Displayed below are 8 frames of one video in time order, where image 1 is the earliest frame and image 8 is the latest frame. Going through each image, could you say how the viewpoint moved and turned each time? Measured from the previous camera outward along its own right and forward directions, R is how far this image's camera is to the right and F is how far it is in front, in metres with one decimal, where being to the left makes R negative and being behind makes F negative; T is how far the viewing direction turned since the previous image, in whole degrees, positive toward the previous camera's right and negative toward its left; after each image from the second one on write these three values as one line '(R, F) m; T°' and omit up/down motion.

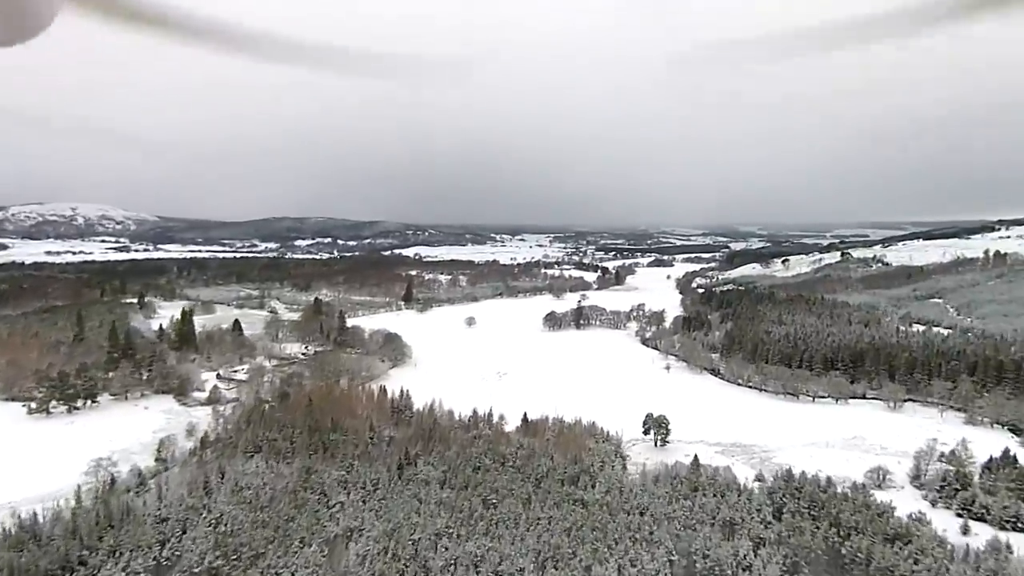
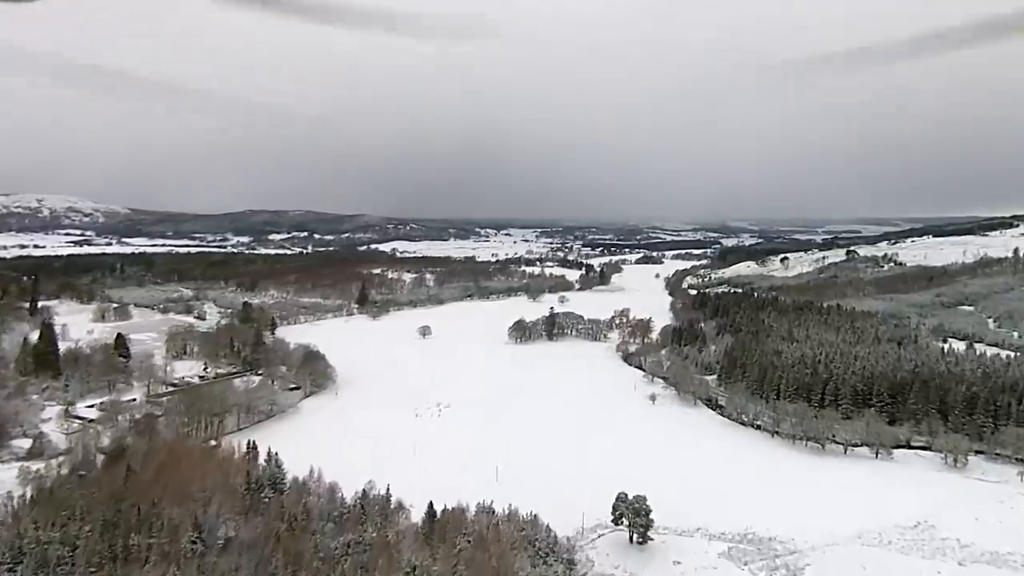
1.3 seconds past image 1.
(+2.1, +7.5) m; +1°
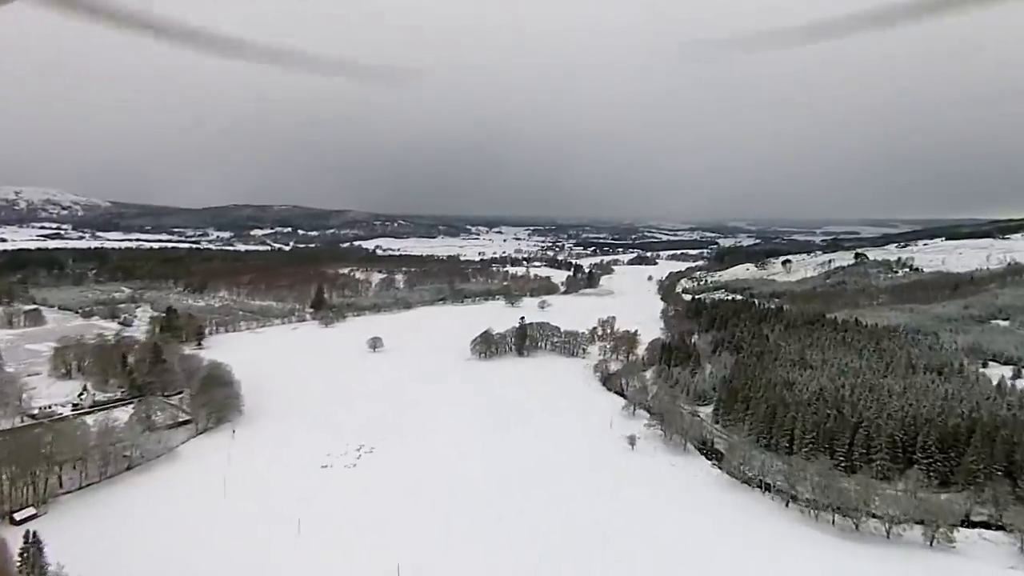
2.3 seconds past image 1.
(+1.9, +5.9) m; 0°
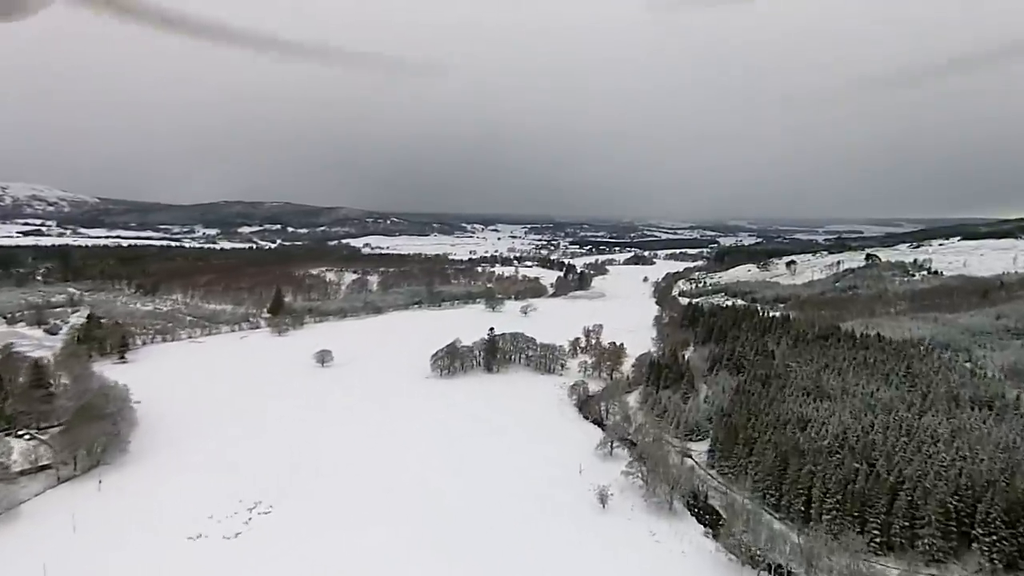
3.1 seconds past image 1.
(+1.7, +4.8) m; 0°
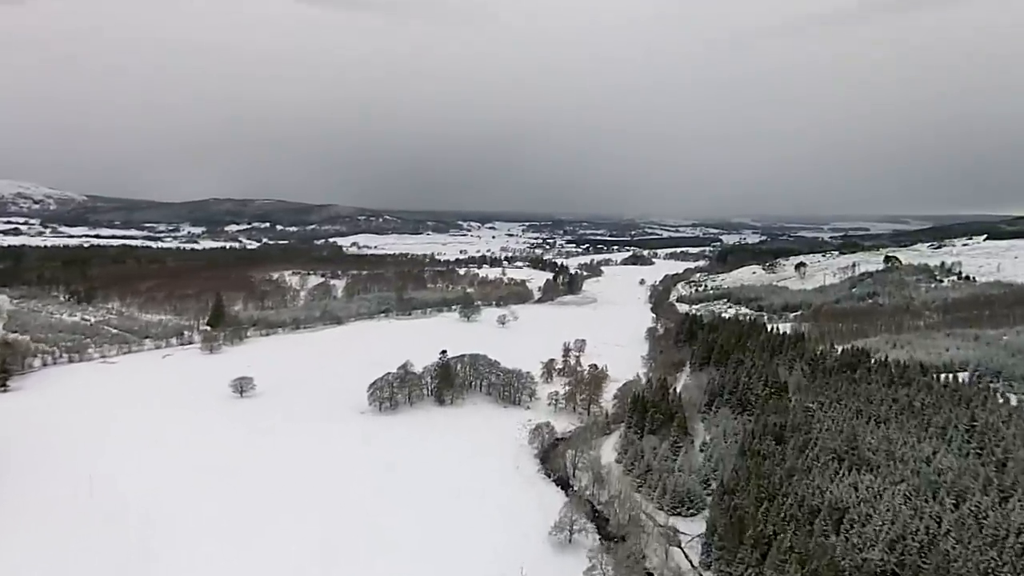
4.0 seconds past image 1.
(+2.0, +5.7) m; 0°
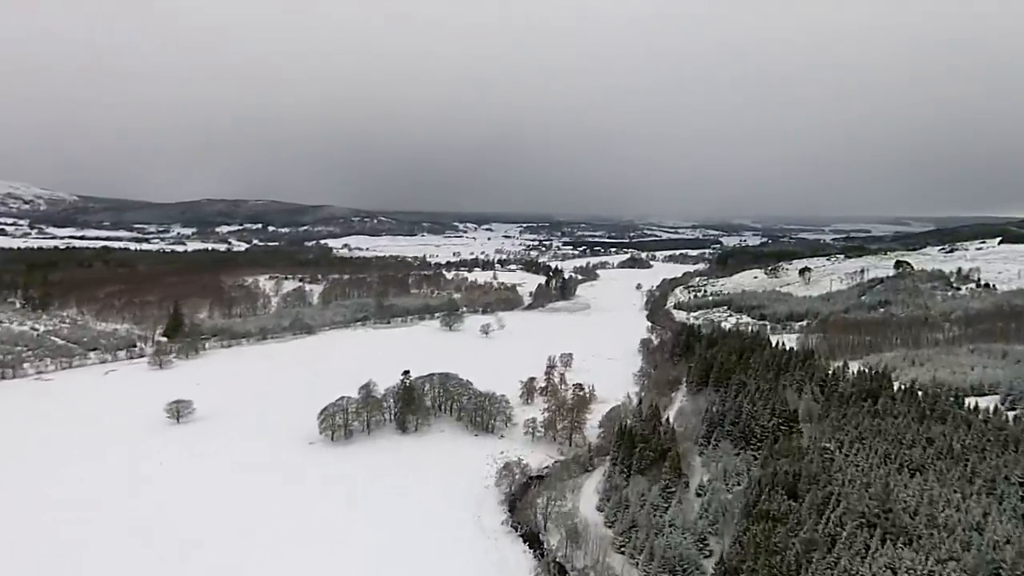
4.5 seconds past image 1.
(+1.1, +3.2) m; 0°
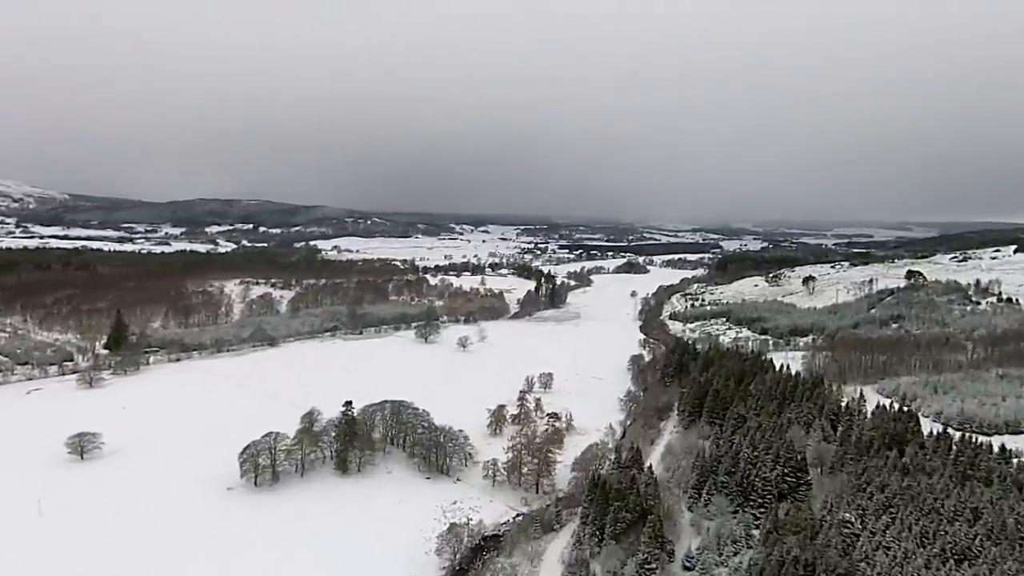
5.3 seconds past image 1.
(+1.3, +3.4) m; 0°
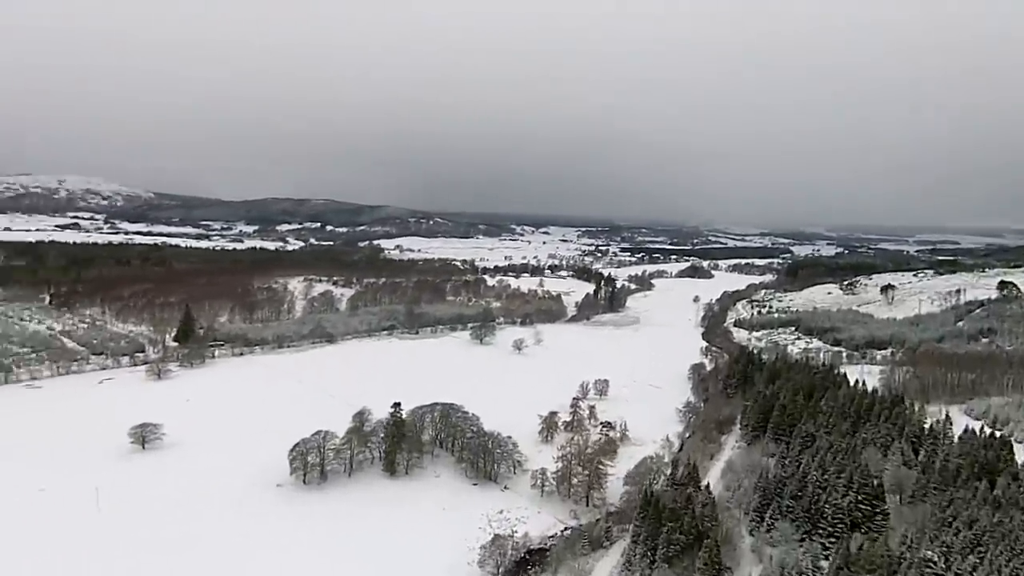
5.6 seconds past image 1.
(+0.2, +0.6) m; -5°
